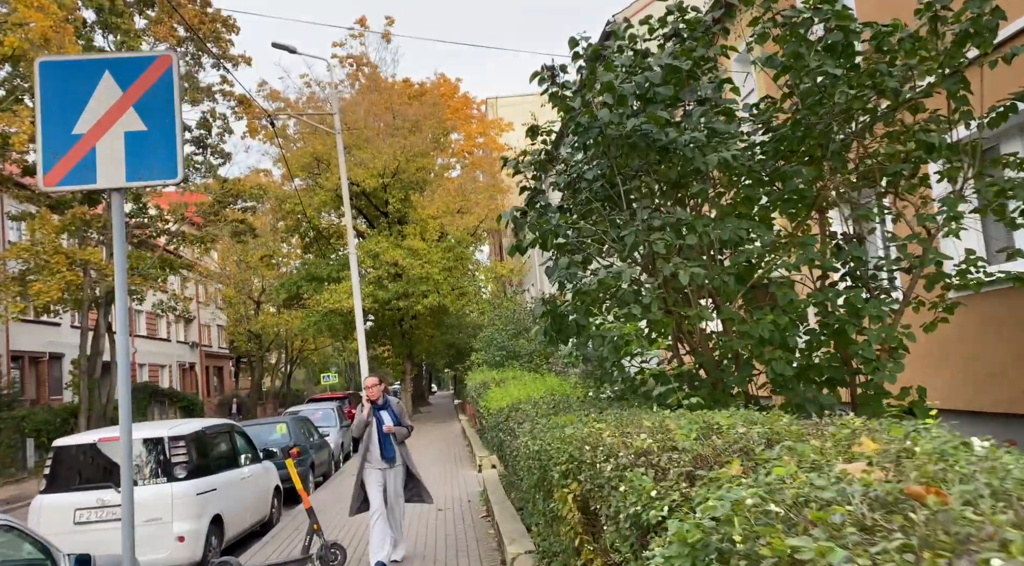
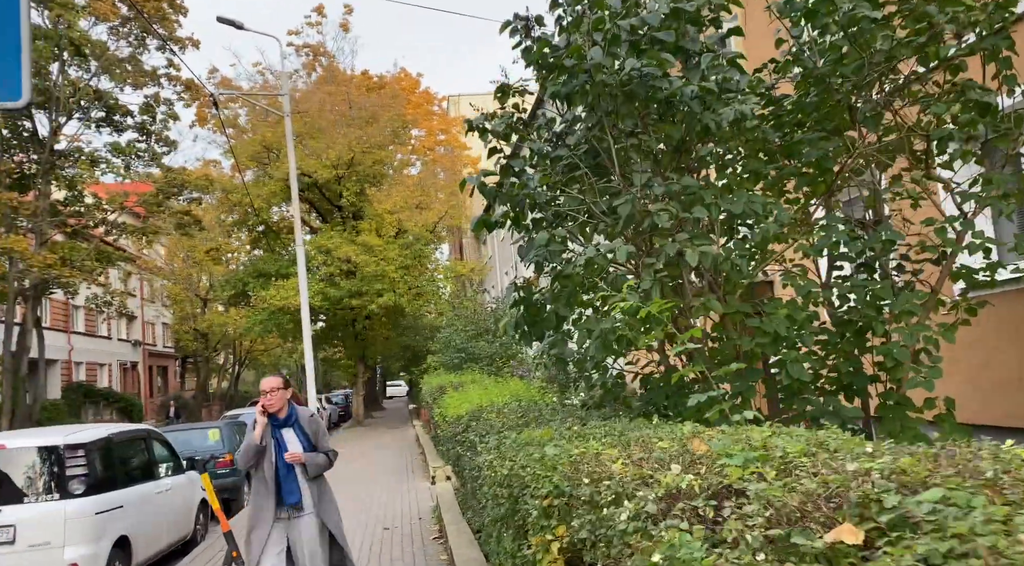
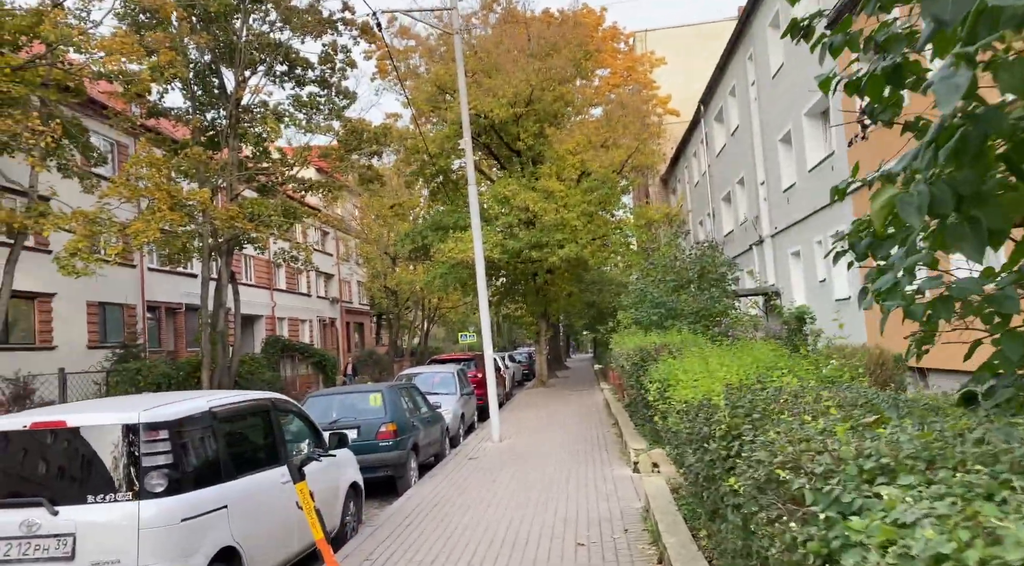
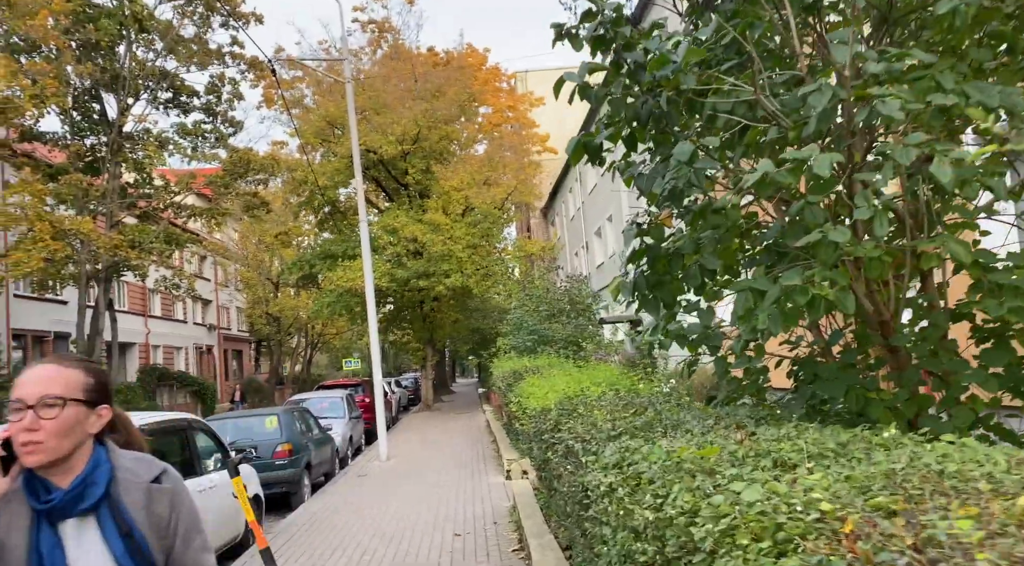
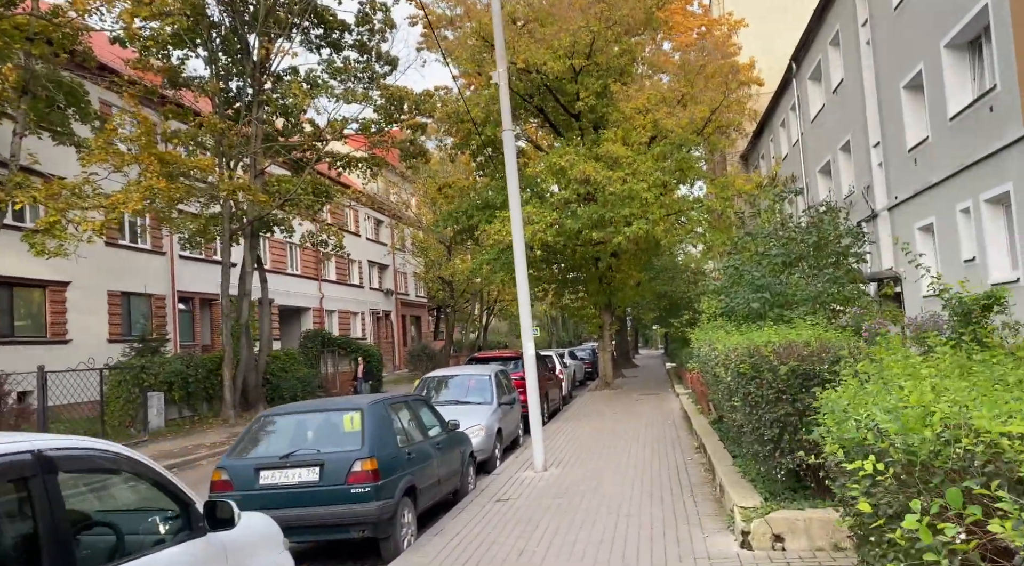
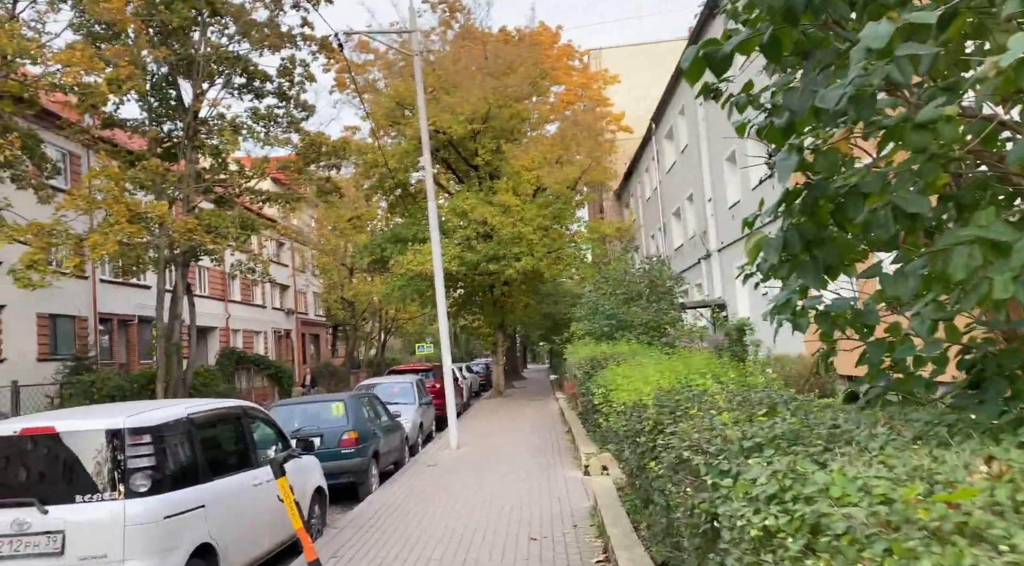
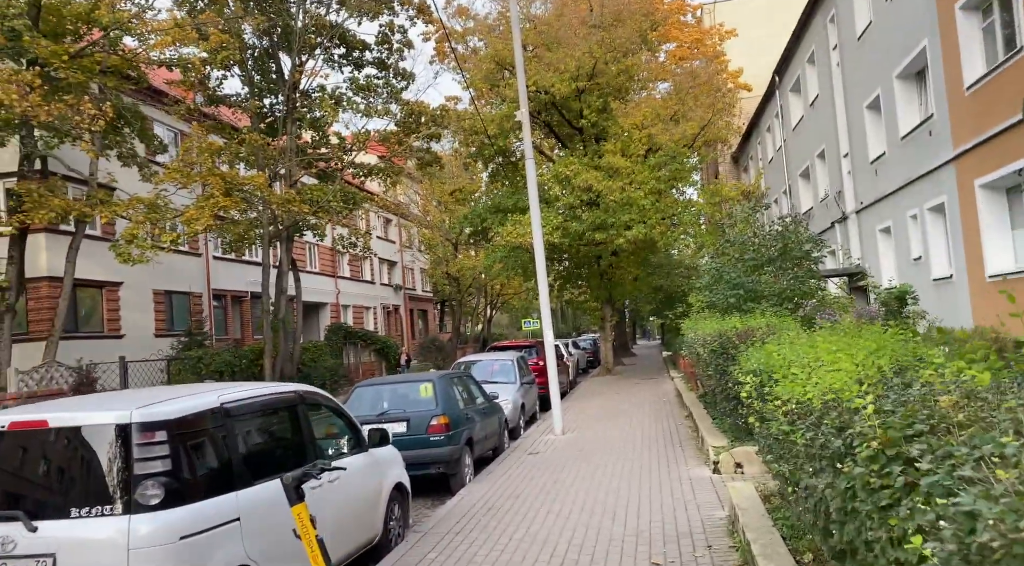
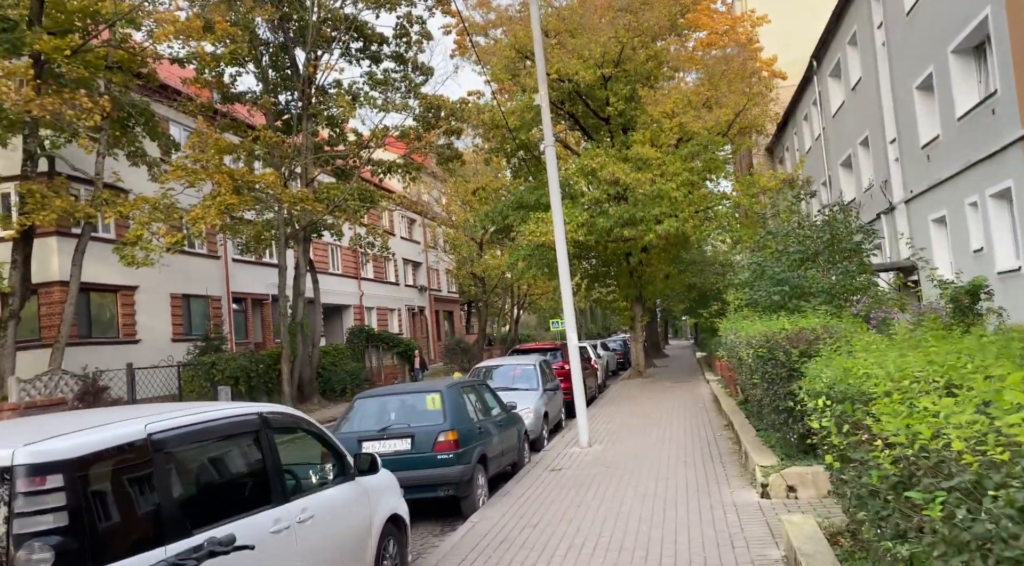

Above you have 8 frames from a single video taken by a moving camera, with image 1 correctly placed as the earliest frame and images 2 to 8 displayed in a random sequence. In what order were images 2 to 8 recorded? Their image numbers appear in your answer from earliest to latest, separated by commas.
2, 4, 6, 3, 7, 8, 5
